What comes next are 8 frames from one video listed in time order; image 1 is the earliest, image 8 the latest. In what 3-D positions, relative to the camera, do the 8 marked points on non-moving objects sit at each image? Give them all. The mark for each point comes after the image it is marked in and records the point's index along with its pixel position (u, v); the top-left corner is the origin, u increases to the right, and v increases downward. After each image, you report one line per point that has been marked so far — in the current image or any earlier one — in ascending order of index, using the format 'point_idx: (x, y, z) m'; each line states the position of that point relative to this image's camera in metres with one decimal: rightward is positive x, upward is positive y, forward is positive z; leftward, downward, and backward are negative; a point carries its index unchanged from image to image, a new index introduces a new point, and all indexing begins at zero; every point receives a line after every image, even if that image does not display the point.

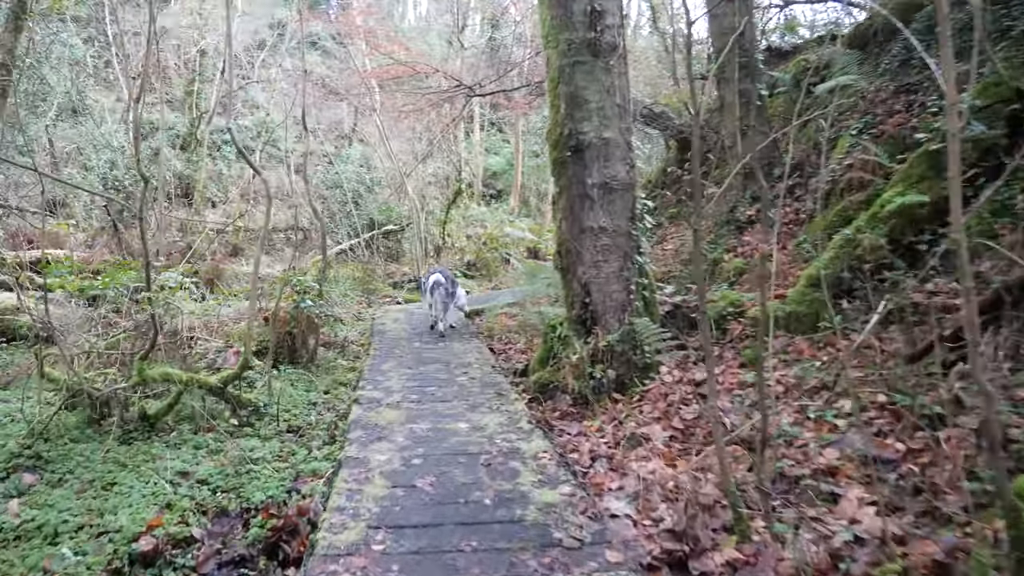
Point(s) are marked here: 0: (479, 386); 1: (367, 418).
0: (-0.2, -0.6, +4.7) m
1: (-0.7, -0.6, +4.0) m
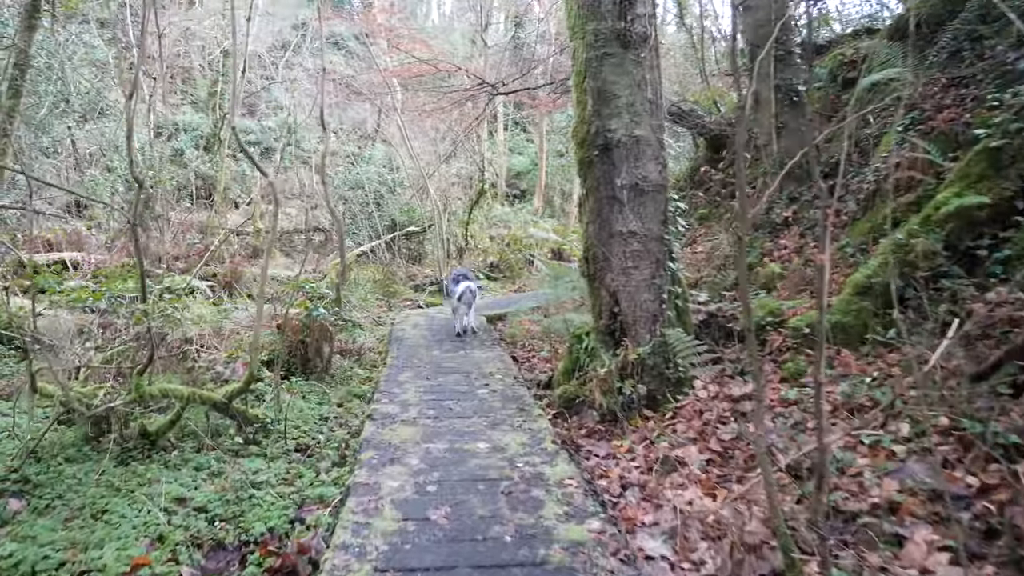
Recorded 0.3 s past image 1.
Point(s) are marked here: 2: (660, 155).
0: (-0.1, -0.6, +4.4) m
1: (-0.6, -0.7, +3.7) m
2: (+0.7, +0.6, +3.9) m
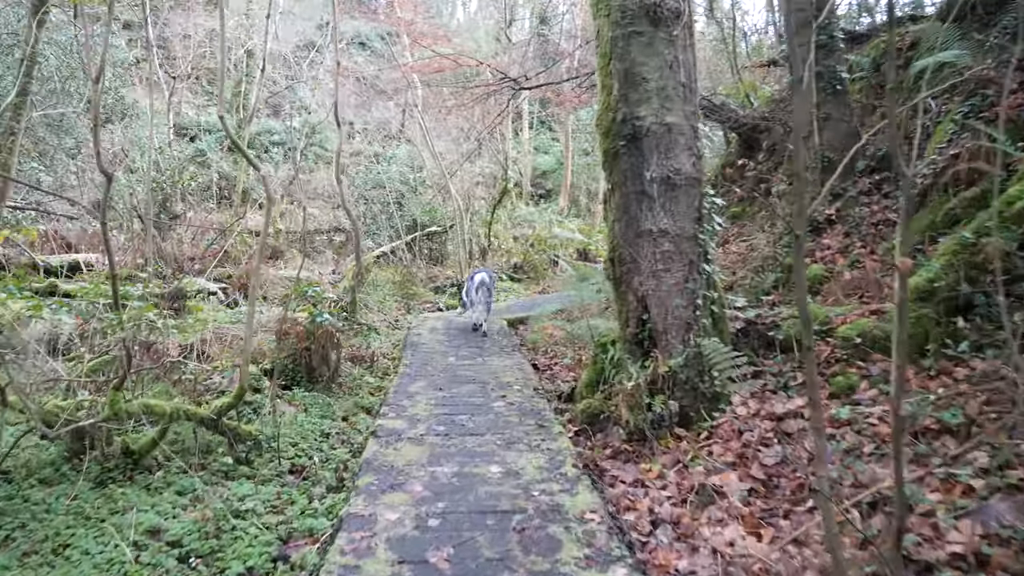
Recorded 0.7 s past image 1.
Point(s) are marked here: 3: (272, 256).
0: (0.0, -0.6, +4.1) m
1: (-0.5, -0.7, +3.3) m
2: (+0.8, +0.6, +3.5) m
3: (-3.9, +0.5, +13.2) m
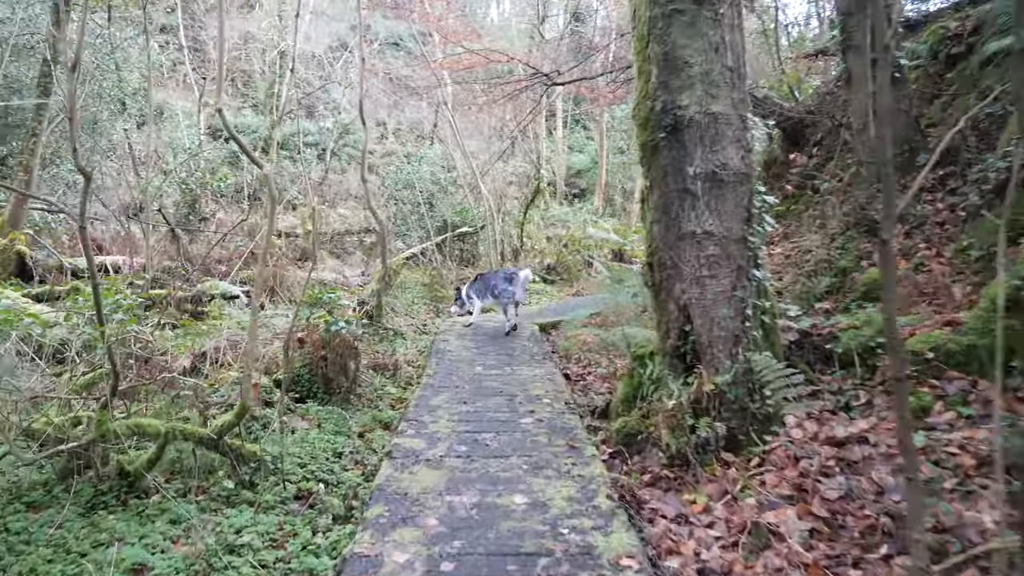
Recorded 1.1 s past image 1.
0: (+0.2, -0.7, +3.7) m
1: (-0.4, -0.7, +3.0) m
2: (+0.9, +0.6, +3.2) m
3: (-3.4, +0.5, +13.0) m
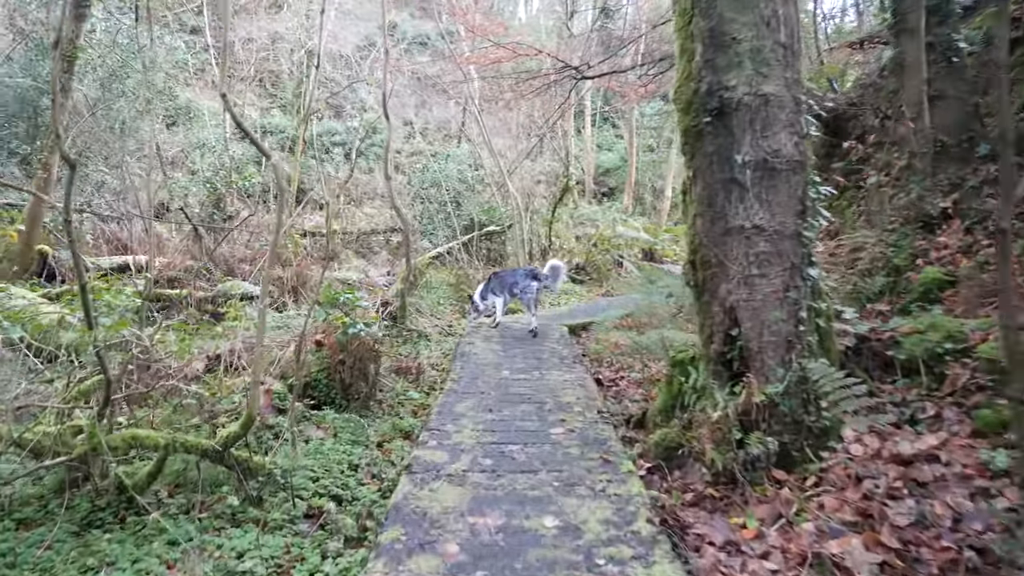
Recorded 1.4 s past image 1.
0: (+0.3, -0.7, +3.5) m
1: (-0.3, -0.7, +2.8) m
2: (+1.0, +0.6, +2.9) m
3: (-2.9, +0.5, +12.9) m
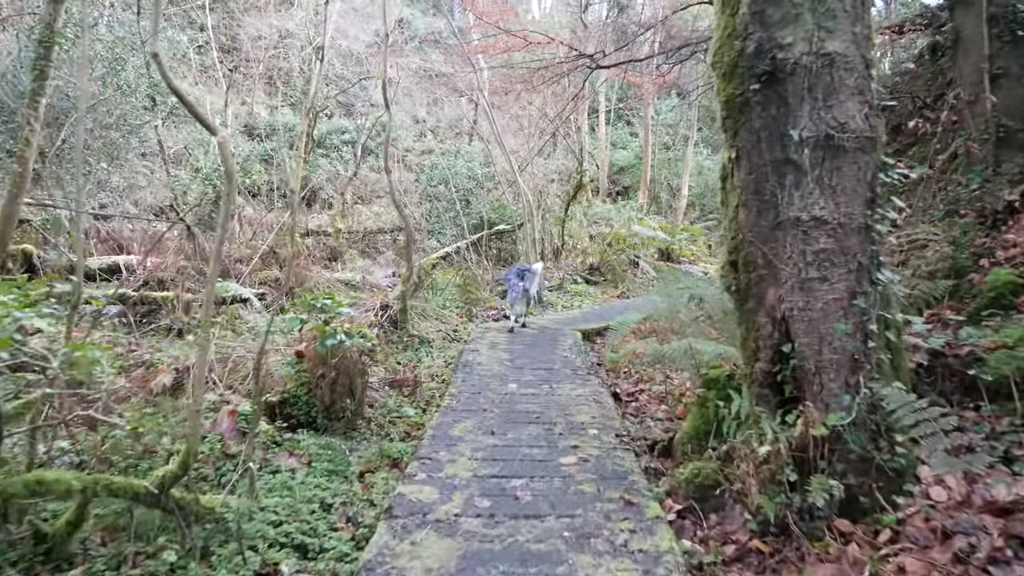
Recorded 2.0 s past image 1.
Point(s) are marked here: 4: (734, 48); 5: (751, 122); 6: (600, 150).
0: (+0.3, -0.7, +2.9) m
1: (-0.3, -0.8, +2.2) m
2: (+1.0, +0.6, +2.3) m
3: (-2.8, +0.5, +12.4) m
4: (+0.7, +0.7, +2.5) m
5: (+0.7, +0.5, +2.4) m
6: (+2.0, +3.1, +18.1) m
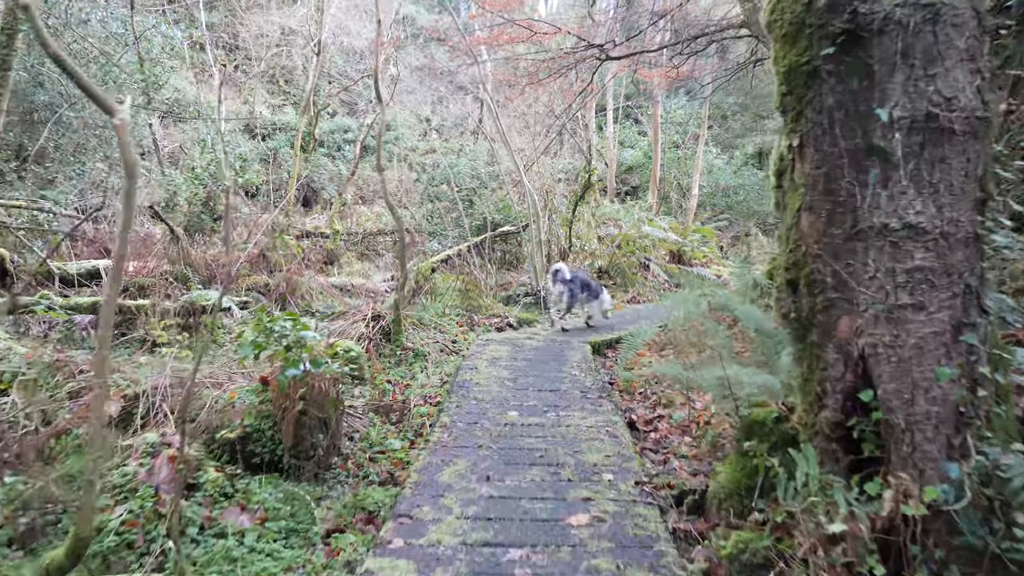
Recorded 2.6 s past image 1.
0: (+0.3, -0.8, +2.3) m
1: (-0.3, -0.8, +1.7) m
2: (+1.0, +0.5, +1.7) m
3: (-2.7, +0.4, +11.8) m
4: (+0.7, +0.7, +1.9) m
5: (+0.7, +0.4, +1.8) m
6: (+2.1, +3.0, +17.5) m
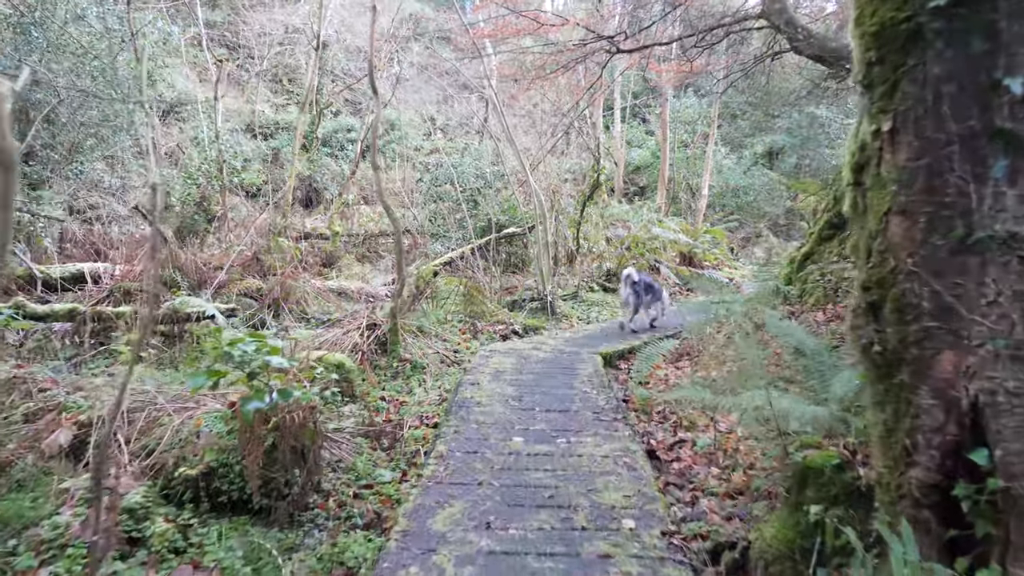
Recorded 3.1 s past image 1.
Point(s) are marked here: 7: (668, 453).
0: (+0.3, -0.8, +1.9) m
1: (-0.3, -0.9, +1.2) m
2: (+1.0, +0.5, +1.3) m
3: (-2.6, +0.4, +11.4) m
4: (+0.7, +0.6, +1.4) m
5: (+0.7, +0.4, +1.4) m
6: (+2.2, +3.0, +17.0) m
7: (+0.7, -0.7, +3.7) m
